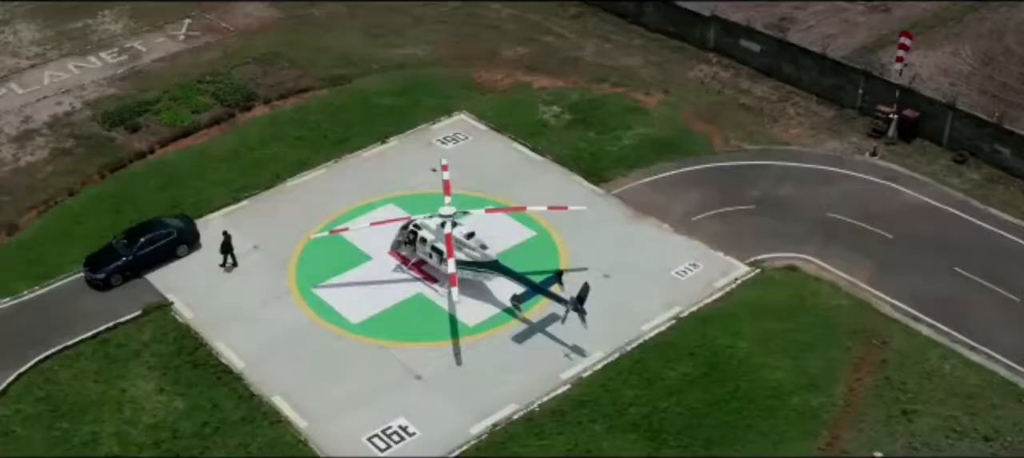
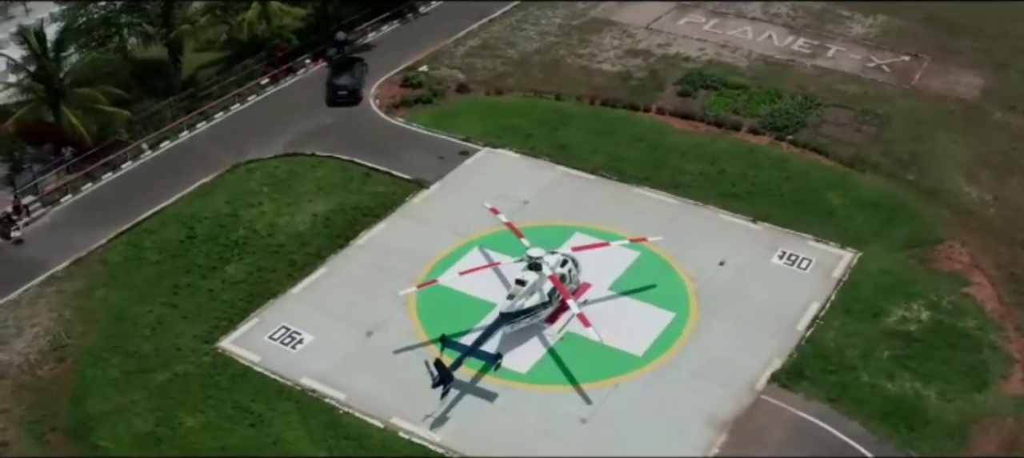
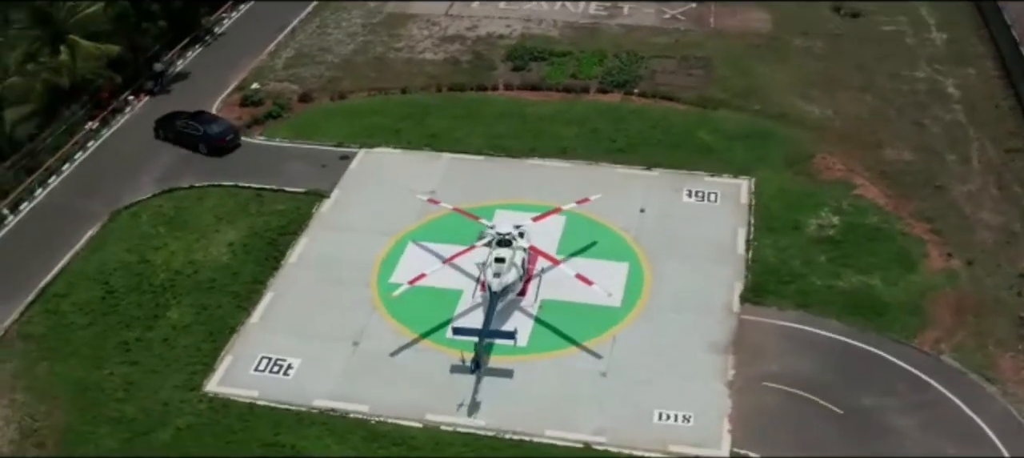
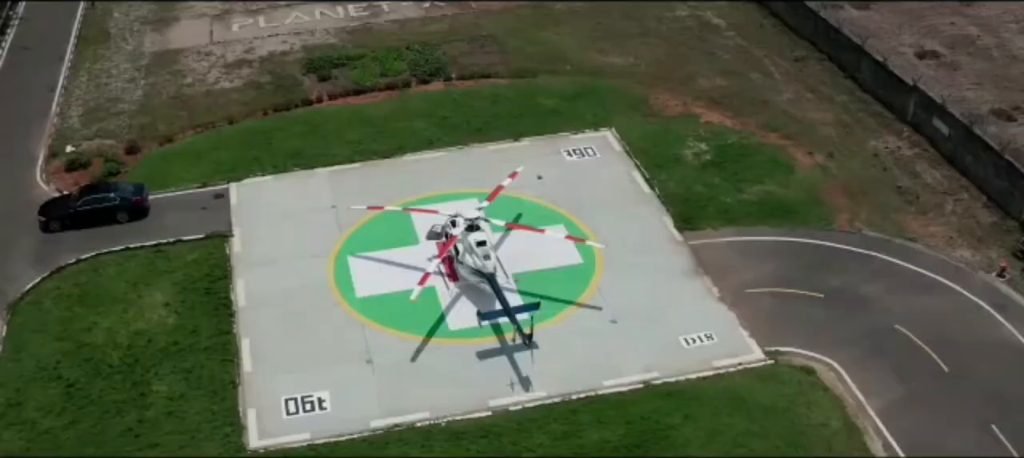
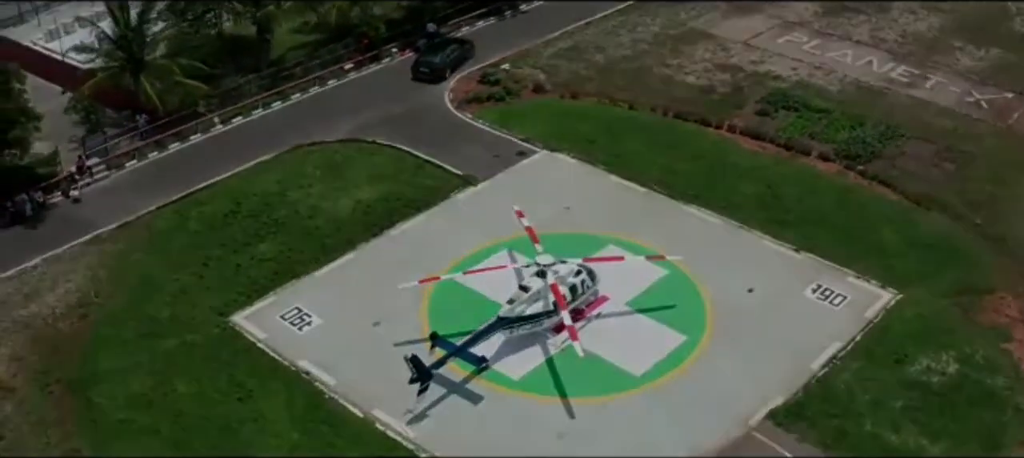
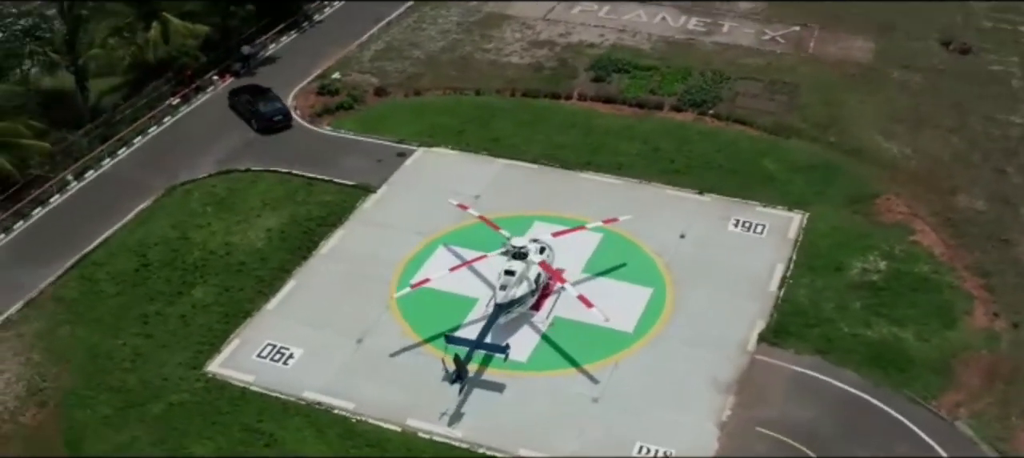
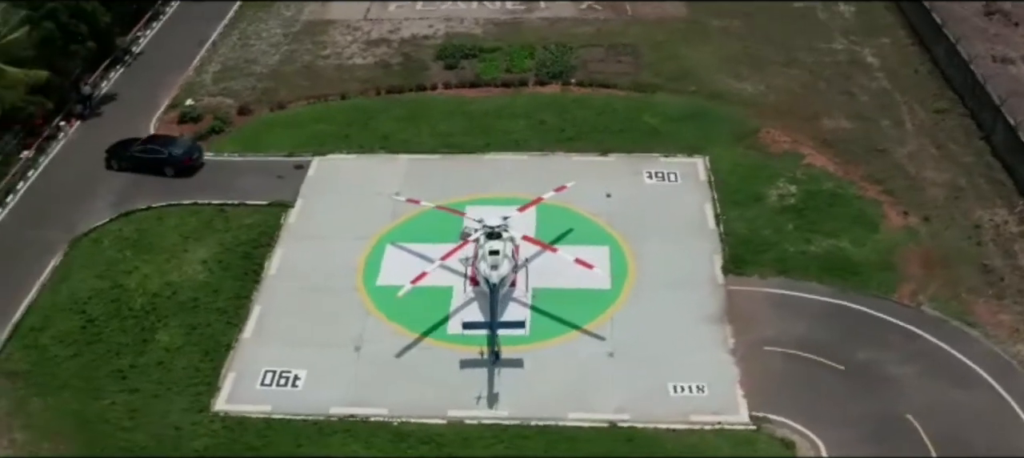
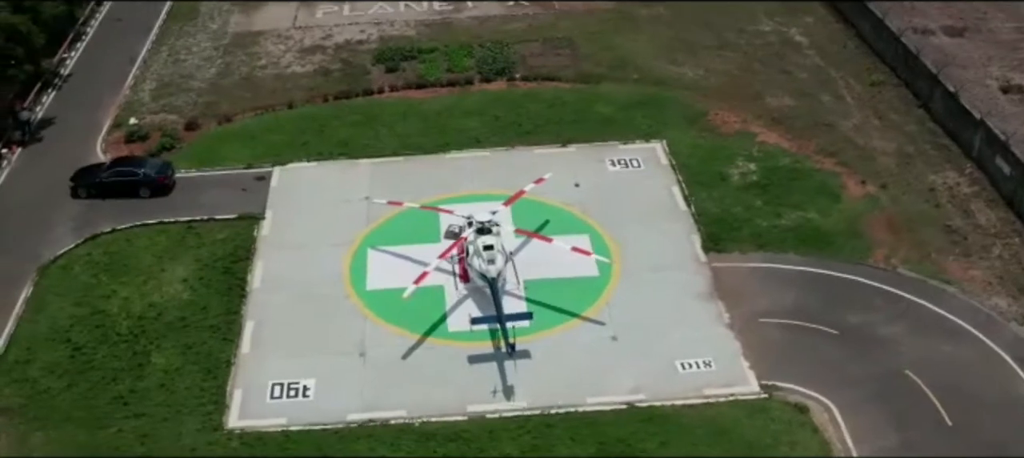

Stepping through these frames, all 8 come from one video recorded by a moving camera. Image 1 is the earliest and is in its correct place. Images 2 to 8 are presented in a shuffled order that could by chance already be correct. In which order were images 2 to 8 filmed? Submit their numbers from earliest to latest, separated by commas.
4, 8, 7, 3, 6, 2, 5
